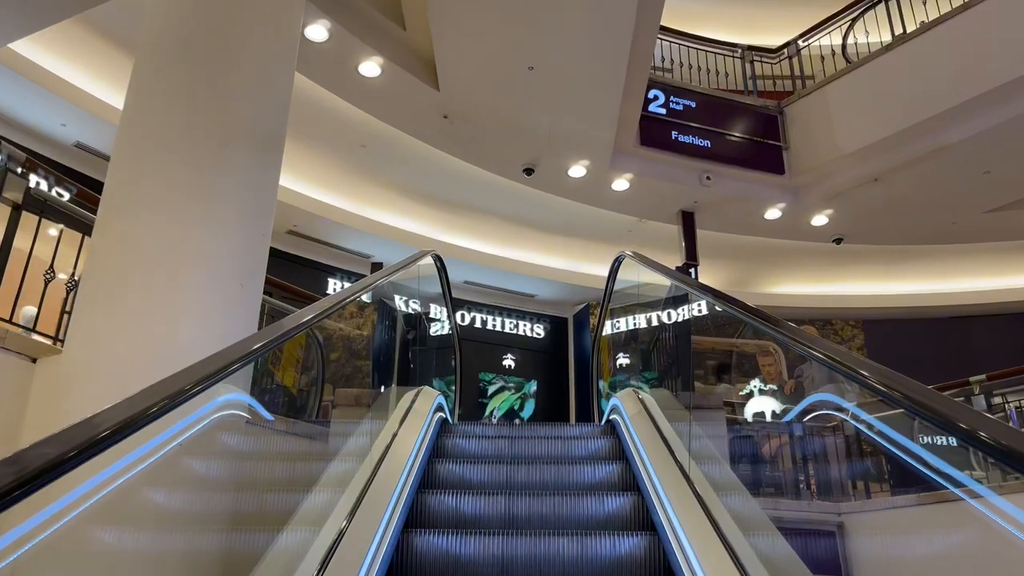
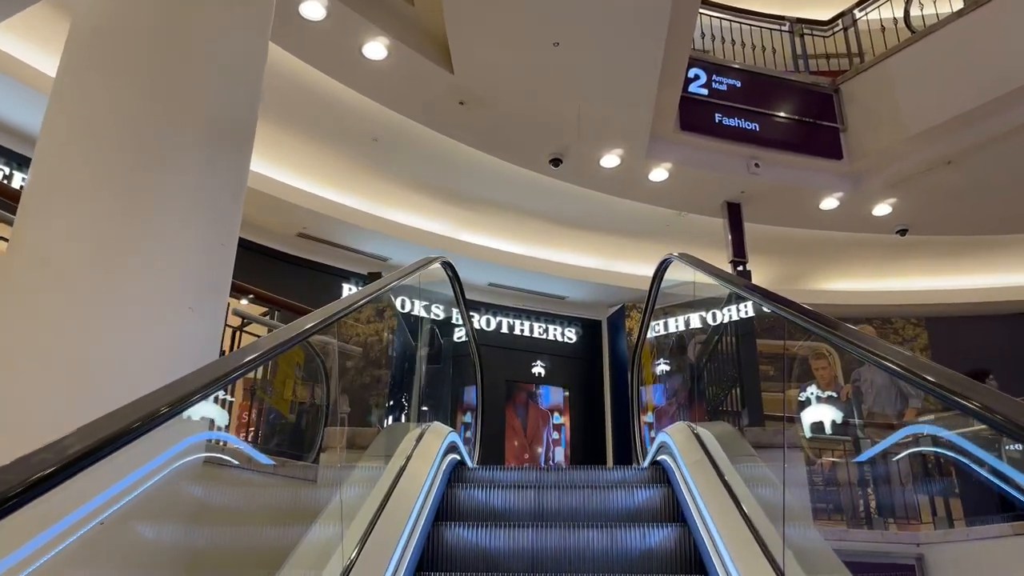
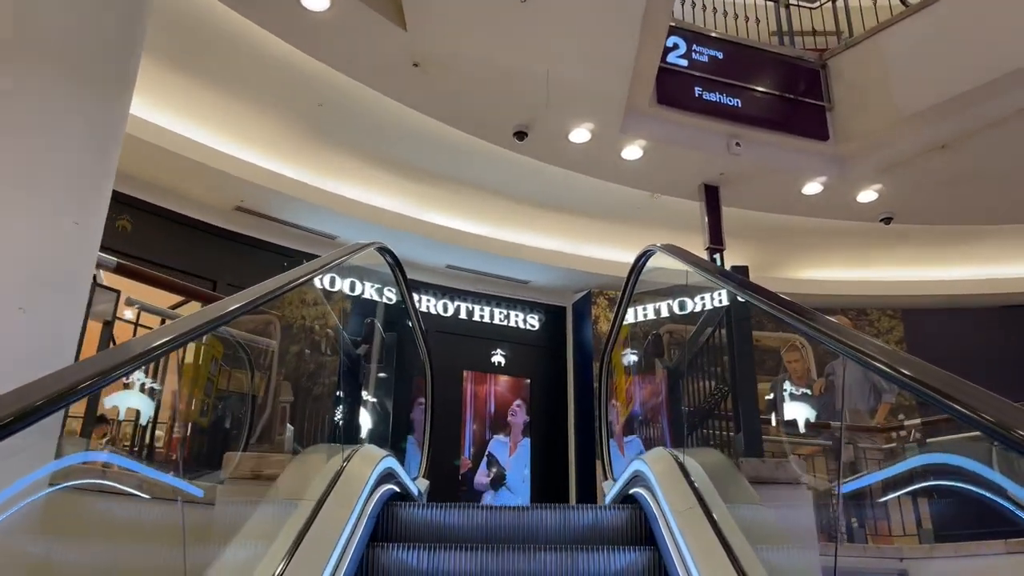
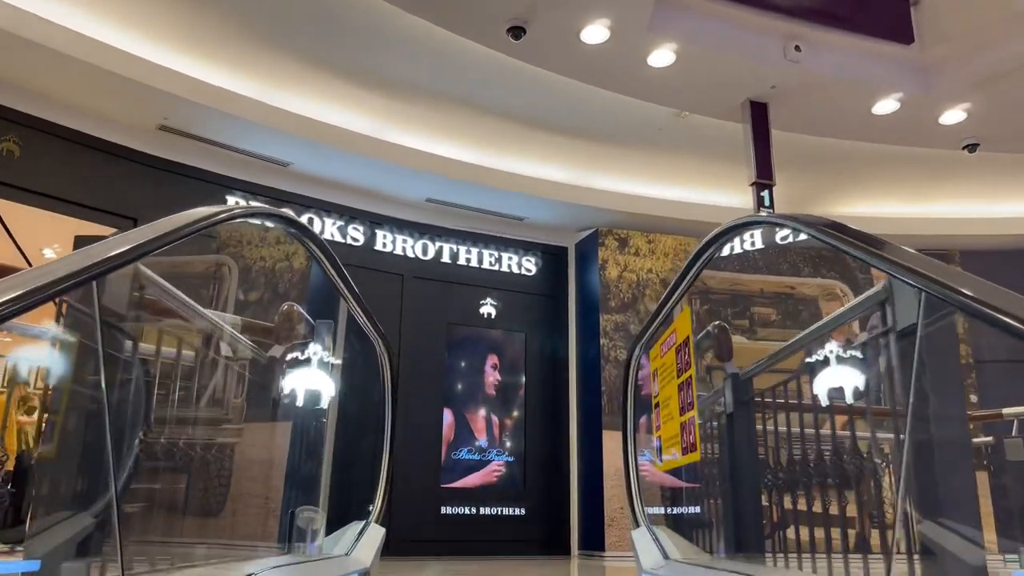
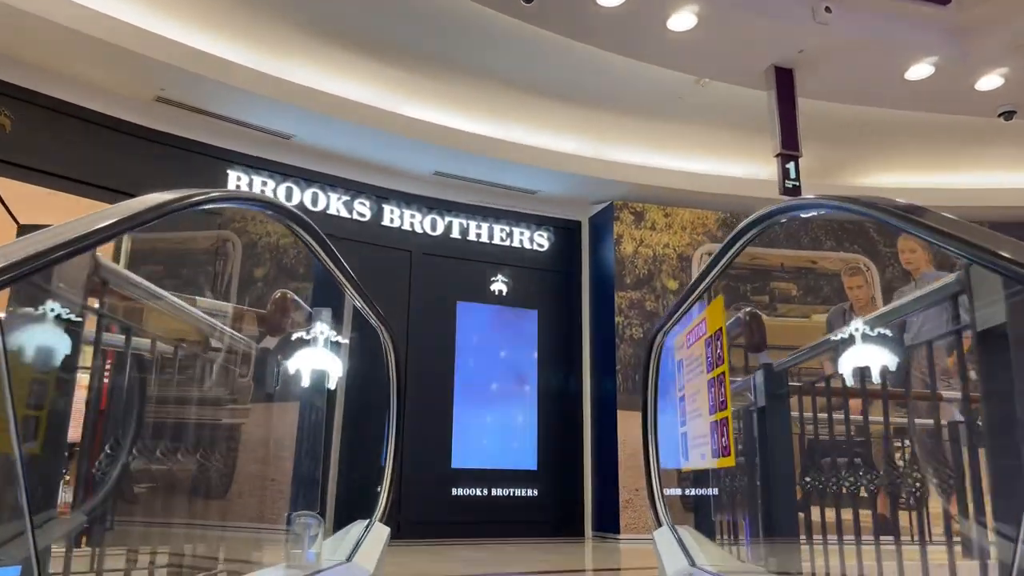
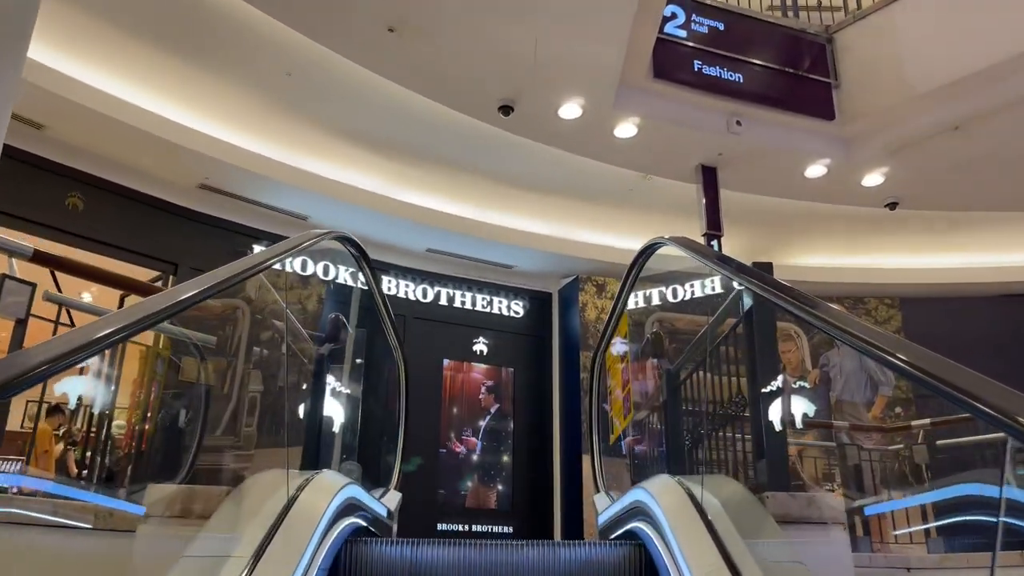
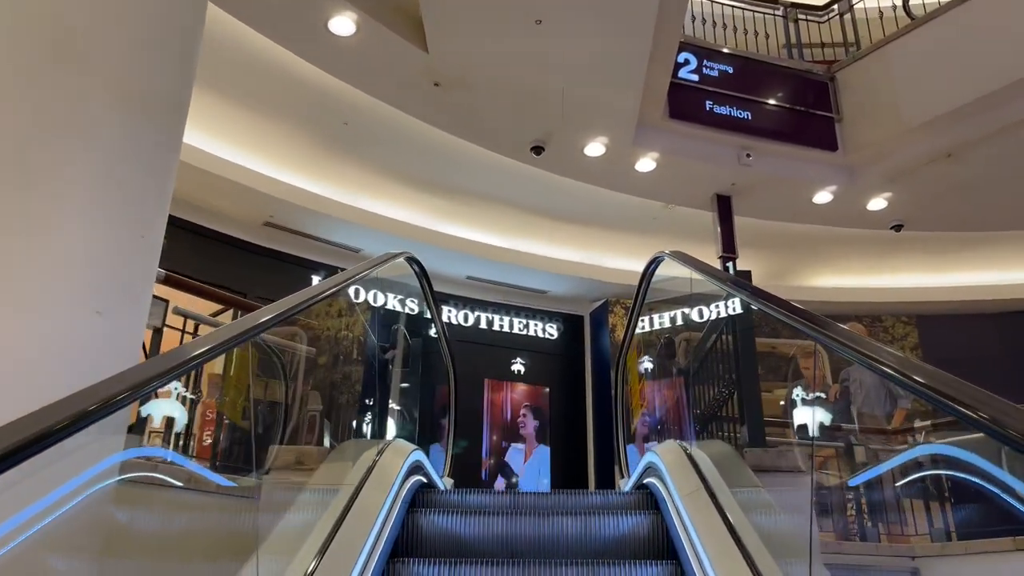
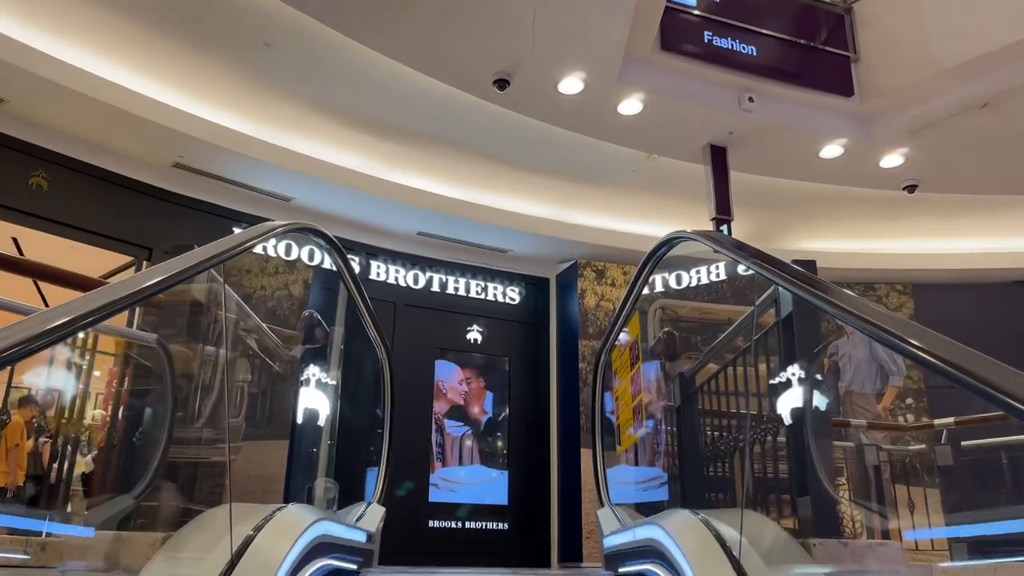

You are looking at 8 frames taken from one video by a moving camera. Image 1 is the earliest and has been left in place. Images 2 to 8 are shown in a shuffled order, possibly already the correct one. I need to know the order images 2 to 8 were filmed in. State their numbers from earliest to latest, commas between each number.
2, 7, 3, 6, 8, 4, 5
